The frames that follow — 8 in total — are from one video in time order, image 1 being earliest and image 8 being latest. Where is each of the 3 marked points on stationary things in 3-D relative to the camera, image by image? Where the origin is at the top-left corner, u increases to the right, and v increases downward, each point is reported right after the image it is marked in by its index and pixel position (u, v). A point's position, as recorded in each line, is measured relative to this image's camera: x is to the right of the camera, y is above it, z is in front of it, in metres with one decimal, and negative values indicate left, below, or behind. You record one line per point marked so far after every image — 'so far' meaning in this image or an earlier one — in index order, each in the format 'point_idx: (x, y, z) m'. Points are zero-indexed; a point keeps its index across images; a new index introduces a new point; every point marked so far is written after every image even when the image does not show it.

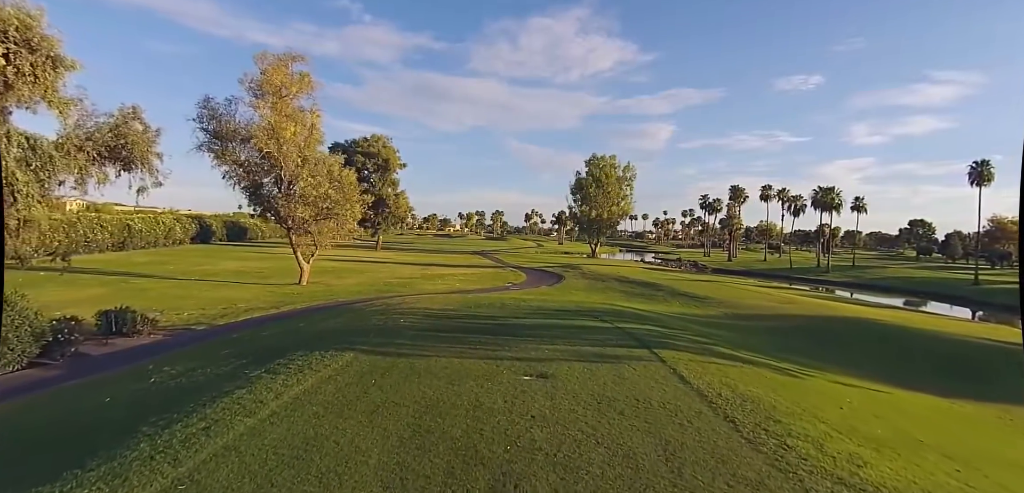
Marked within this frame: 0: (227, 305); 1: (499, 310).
0: (-11.6, -2.4, +19.7) m
1: (-0.4, -1.8, +13.9) m
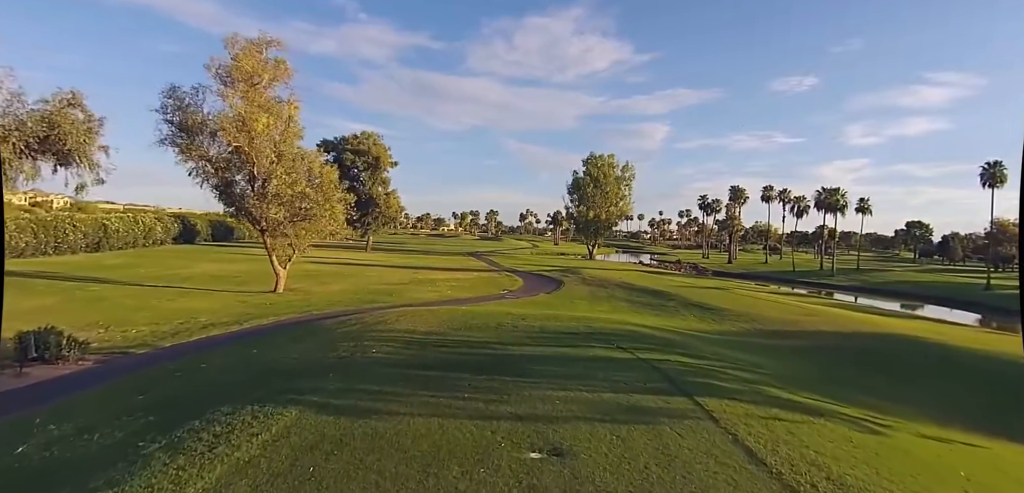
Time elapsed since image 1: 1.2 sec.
0: (-11.7, -2.7, +17.4) m
1: (-0.4, -2.1, +11.8) m
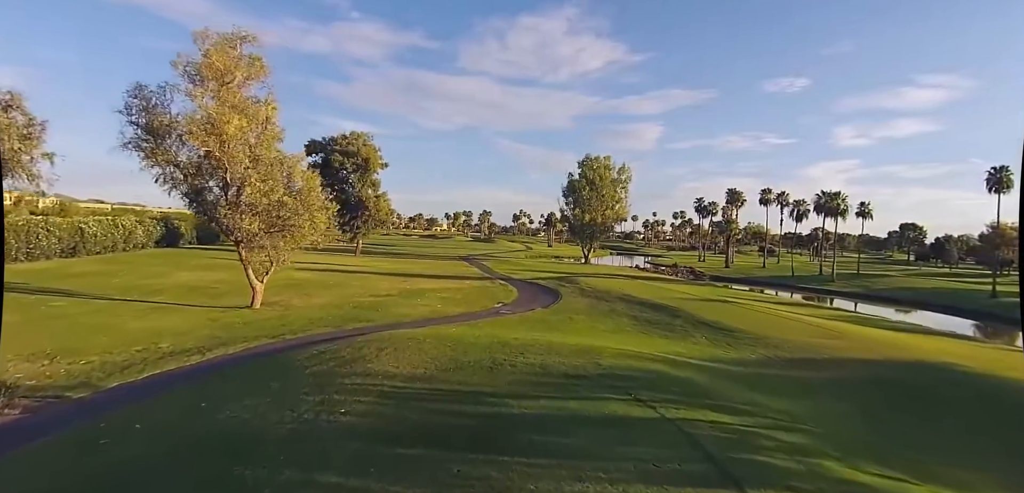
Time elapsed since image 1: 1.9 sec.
0: (-11.9, -3.2, +15.6) m
1: (-0.5, -2.6, +10.1) m
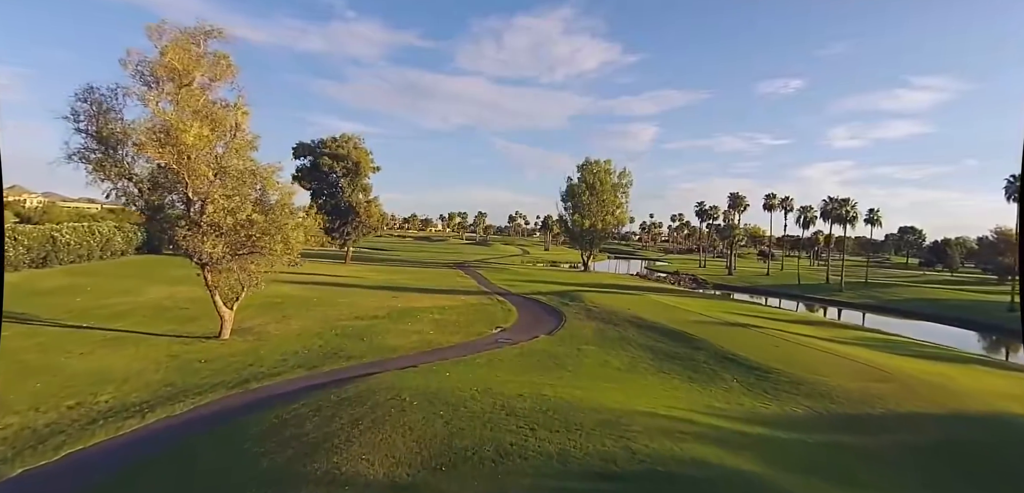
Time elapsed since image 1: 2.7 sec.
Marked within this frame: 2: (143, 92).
0: (-11.7, -4.2, +13.1) m
1: (-0.3, -3.6, +7.7) m
2: (-12.7, +5.3, +16.6) m
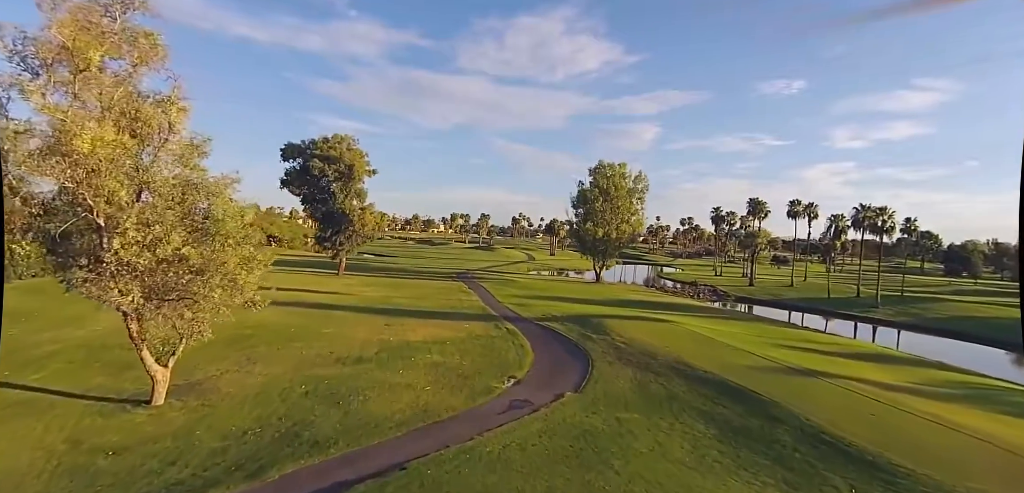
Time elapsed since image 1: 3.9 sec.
0: (-11.1, -5.4, +8.5) m
1: (+0.3, -4.8, +3.1) m
2: (-12.0, +4.1, +12.0) m
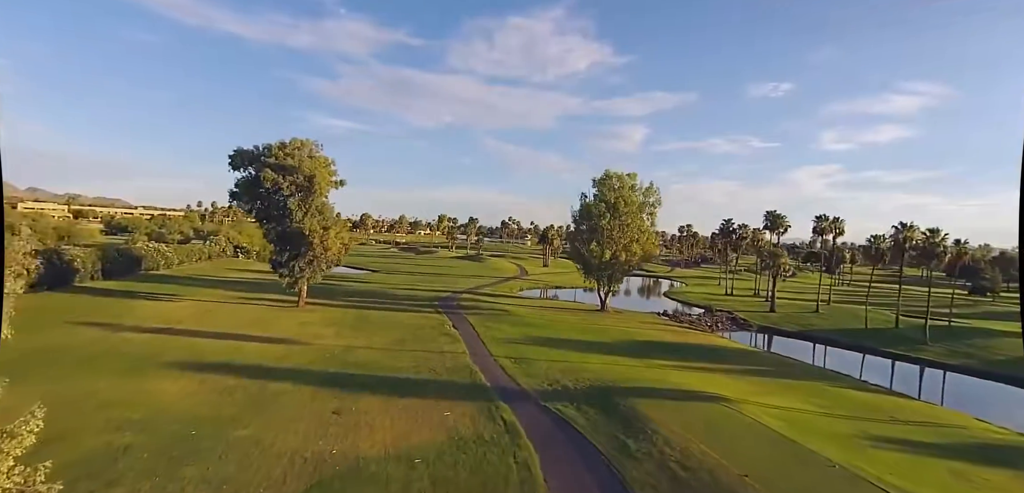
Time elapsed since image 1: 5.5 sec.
0: (-10.7, -7.8, +0.3) m
1: (+0.8, -7.3, -4.8) m
2: (-11.6, +1.7, +3.8) m
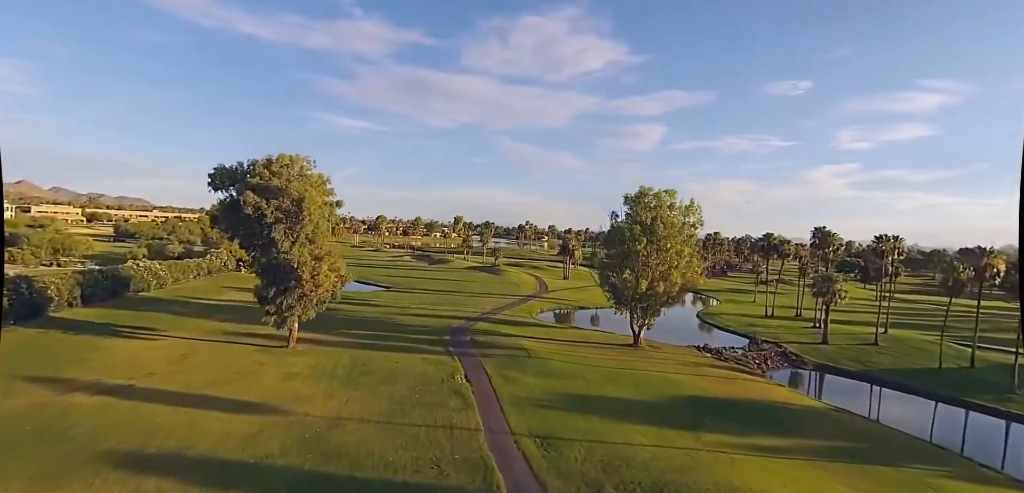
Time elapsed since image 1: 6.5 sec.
0: (-10.3, -10.4, -5.6) m
1: (+1.1, -10.0, -11.1) m
2: (-11.1, -0.9, -2.1) m
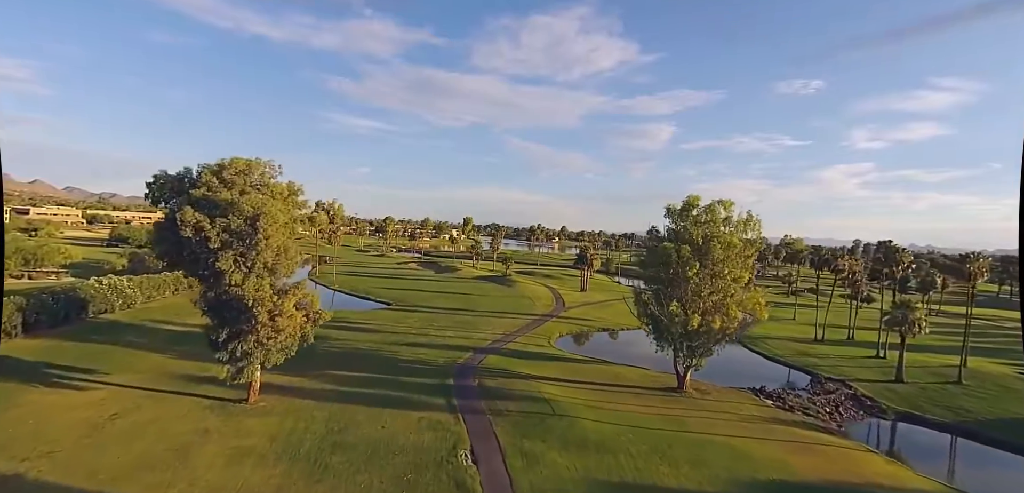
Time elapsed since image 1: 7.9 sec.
0: (-9.9, -12.2, -13.7) m
1: (+1.4, -11.8, -19.4) m
2: (-10.6, -2.7, -10.2) m
